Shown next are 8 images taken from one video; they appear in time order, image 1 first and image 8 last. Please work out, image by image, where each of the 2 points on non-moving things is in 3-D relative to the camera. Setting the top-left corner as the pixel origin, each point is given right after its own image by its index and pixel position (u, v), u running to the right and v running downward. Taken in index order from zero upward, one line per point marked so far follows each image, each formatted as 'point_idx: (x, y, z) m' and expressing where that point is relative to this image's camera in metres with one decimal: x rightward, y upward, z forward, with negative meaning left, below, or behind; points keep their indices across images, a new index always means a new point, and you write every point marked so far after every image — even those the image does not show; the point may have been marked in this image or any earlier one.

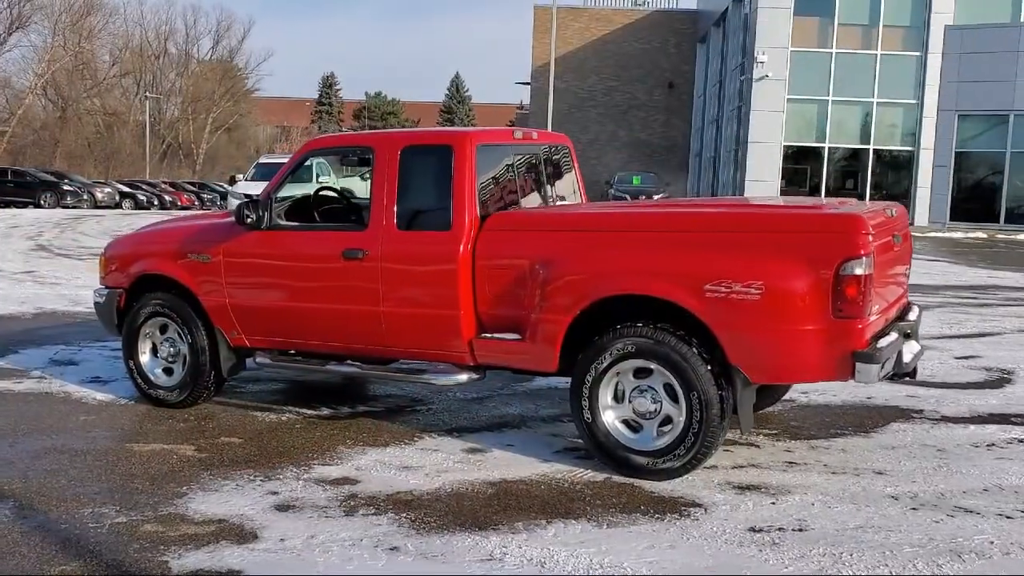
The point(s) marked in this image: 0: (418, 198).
0: (-0.6, +0.6, +6.0) m
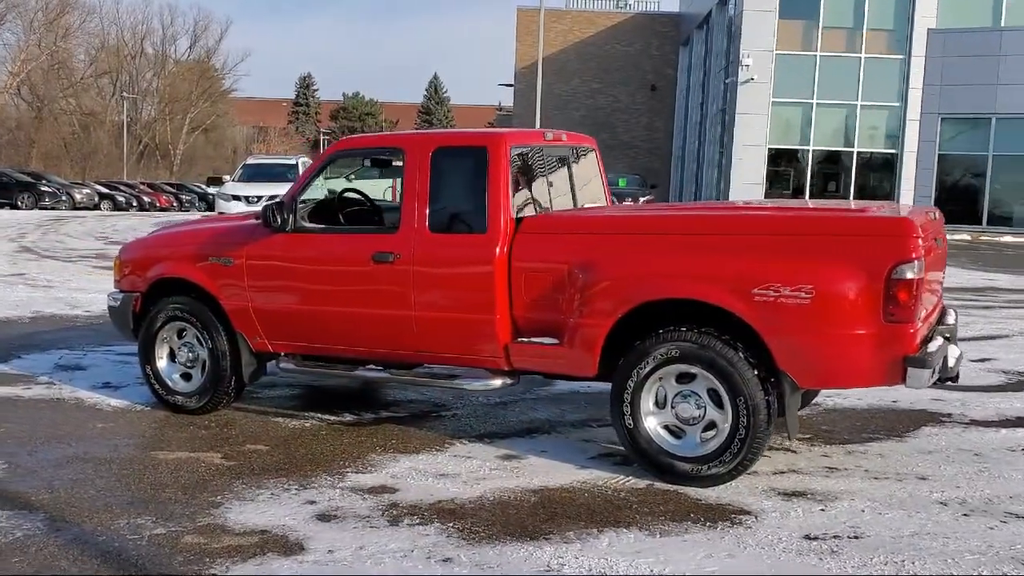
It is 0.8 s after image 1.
0: (-0.4, +0.5, +5.9) m
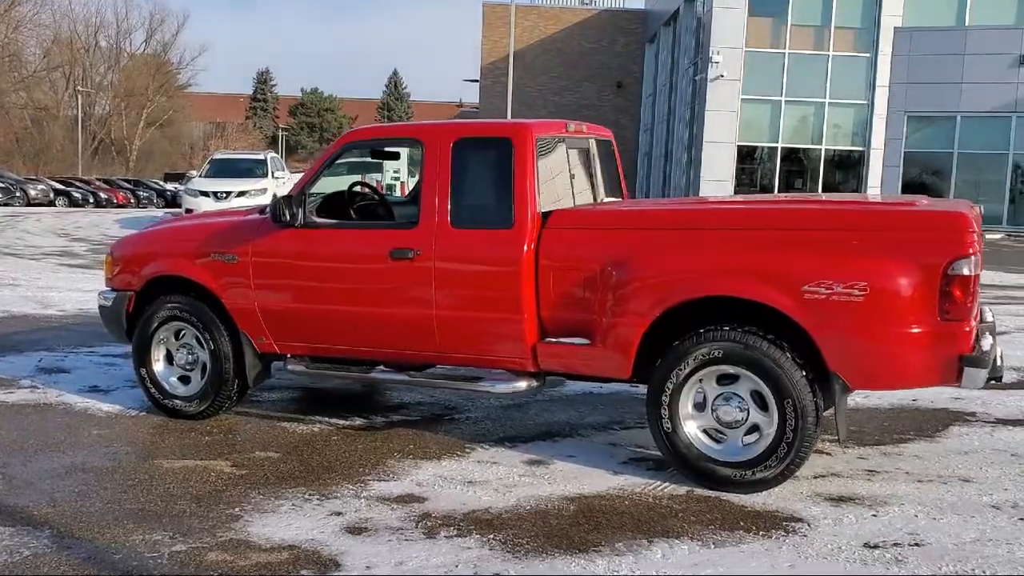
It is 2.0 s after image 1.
0: (-0.2, +0.6, +5.7) m
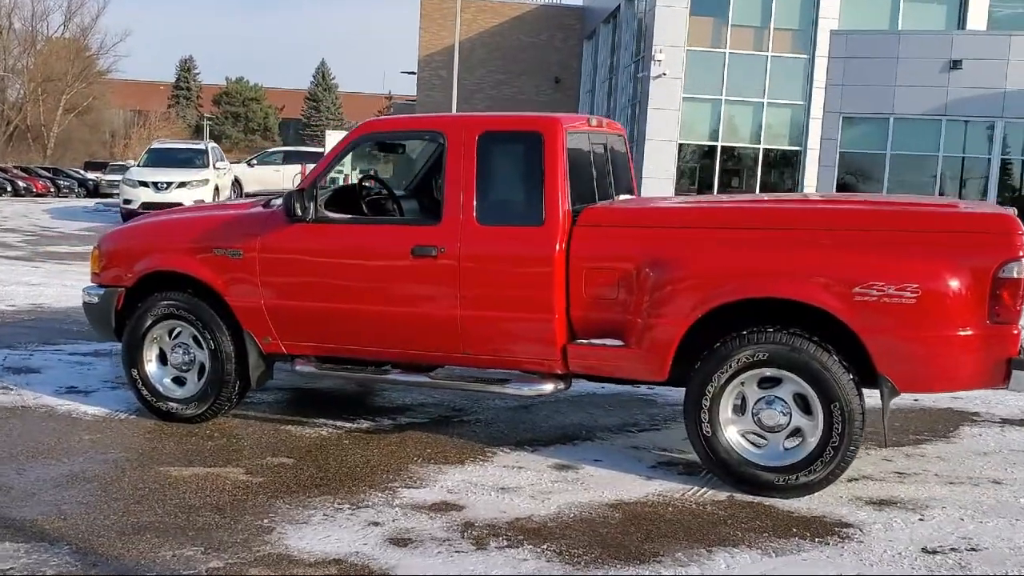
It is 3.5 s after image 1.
0: (-0.1, +0.6, +5.5) m
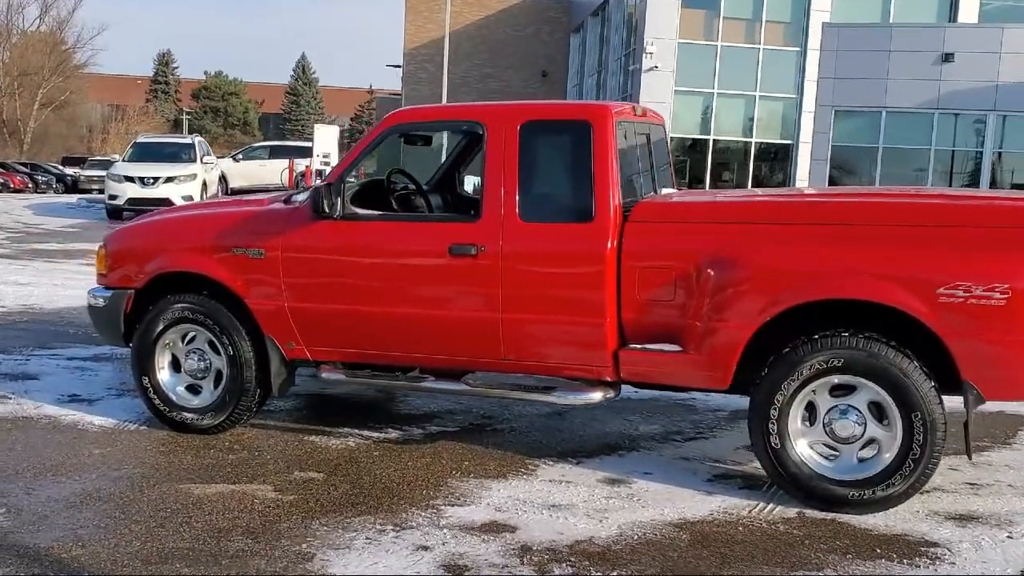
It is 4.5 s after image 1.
0: (+0.2, +0.6, +5.1) m
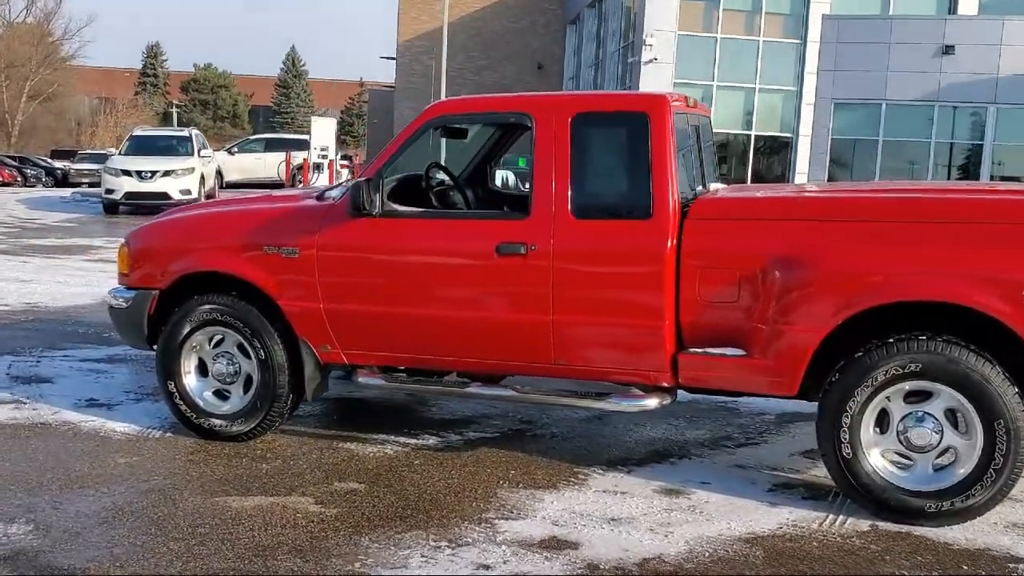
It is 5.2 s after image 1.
0: (+0.4, +0.5, +4.9) m
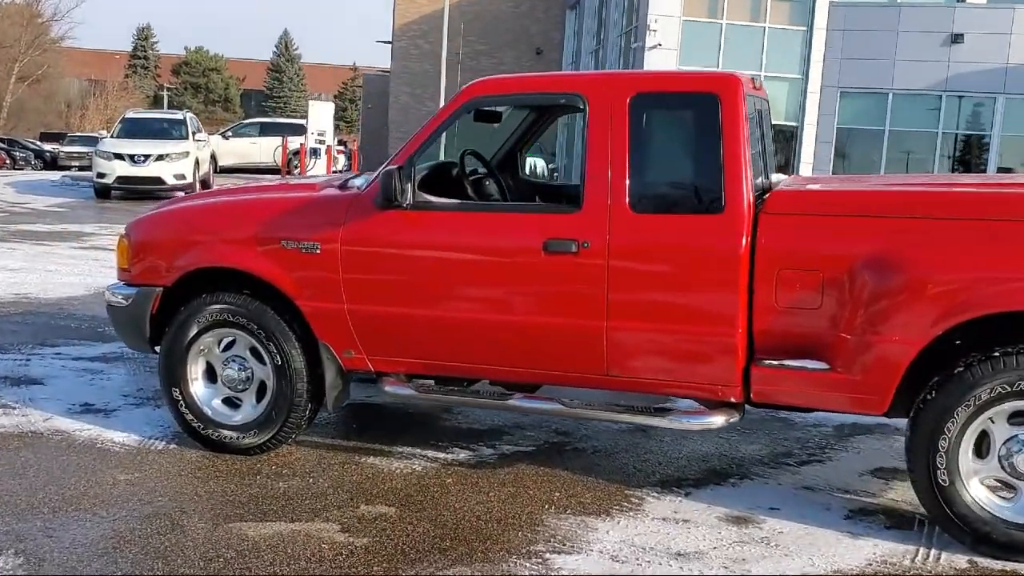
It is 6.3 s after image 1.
0: (+0.7, +0.5, +4.3) m
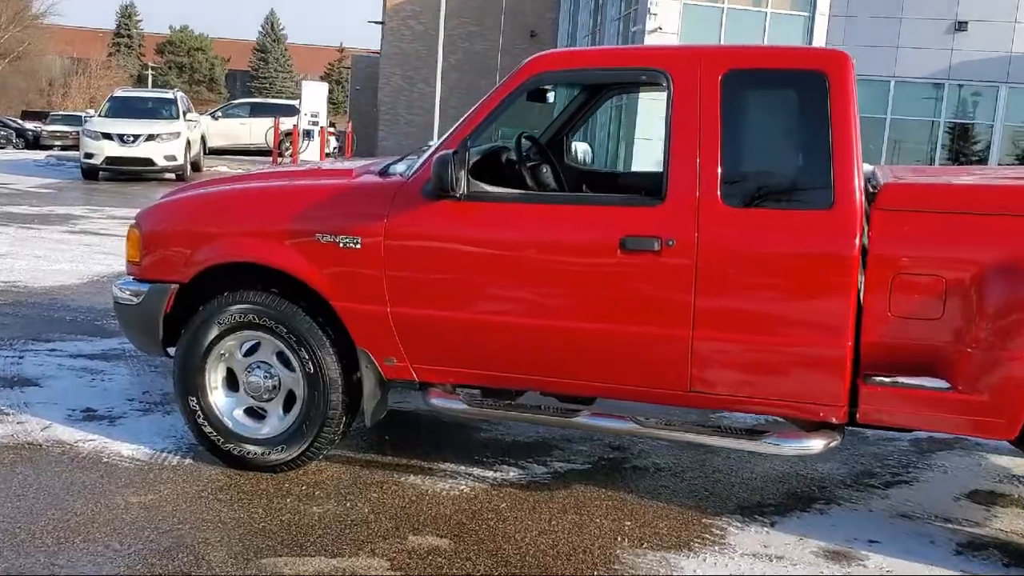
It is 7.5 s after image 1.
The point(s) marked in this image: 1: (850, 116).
0: (+1.0, +0.5, +3.8) m
1: (+1.3, +0.7, +3.7) m
